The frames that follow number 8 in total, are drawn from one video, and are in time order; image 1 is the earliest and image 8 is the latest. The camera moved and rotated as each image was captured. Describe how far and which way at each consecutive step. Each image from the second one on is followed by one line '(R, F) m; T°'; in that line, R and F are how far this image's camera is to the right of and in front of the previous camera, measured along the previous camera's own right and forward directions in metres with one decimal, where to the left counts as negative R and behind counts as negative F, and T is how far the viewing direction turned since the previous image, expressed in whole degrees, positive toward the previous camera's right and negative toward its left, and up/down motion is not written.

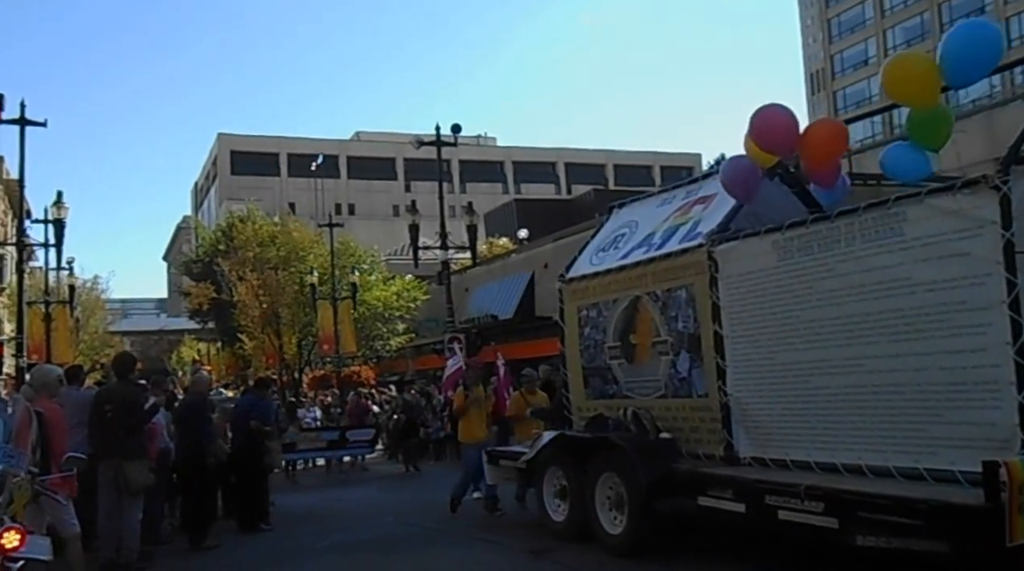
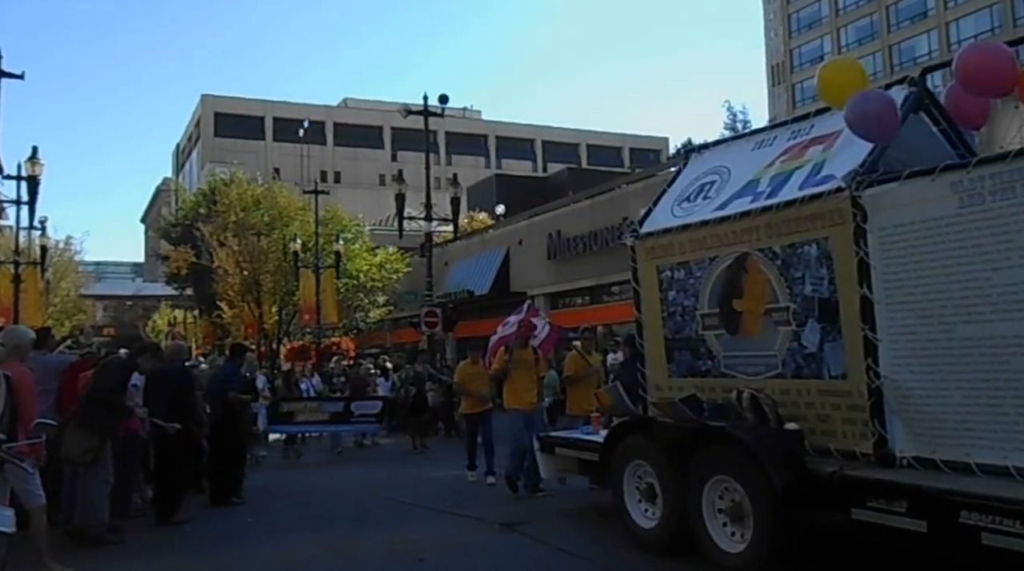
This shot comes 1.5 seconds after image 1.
(-0.6, +1.3) m; +1°
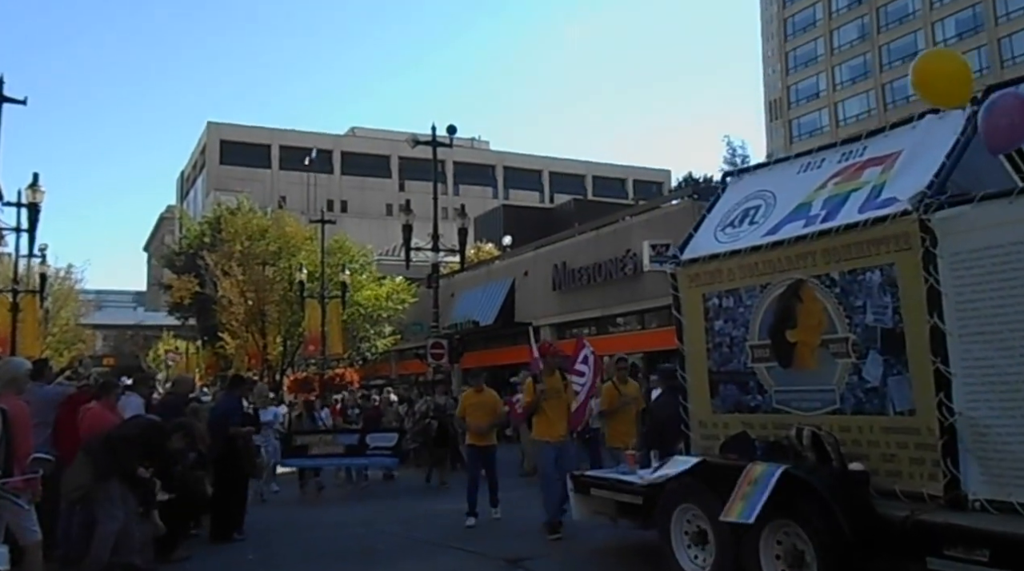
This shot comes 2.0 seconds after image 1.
(-0.2, +0.3) m; 0°
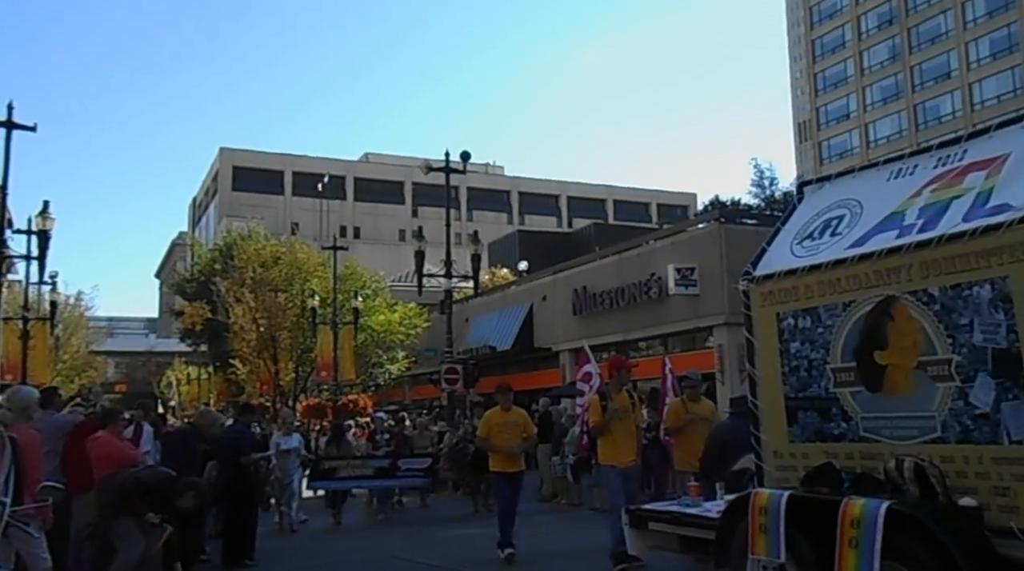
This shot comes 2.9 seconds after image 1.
(-0.3, +0.4) m; -1°
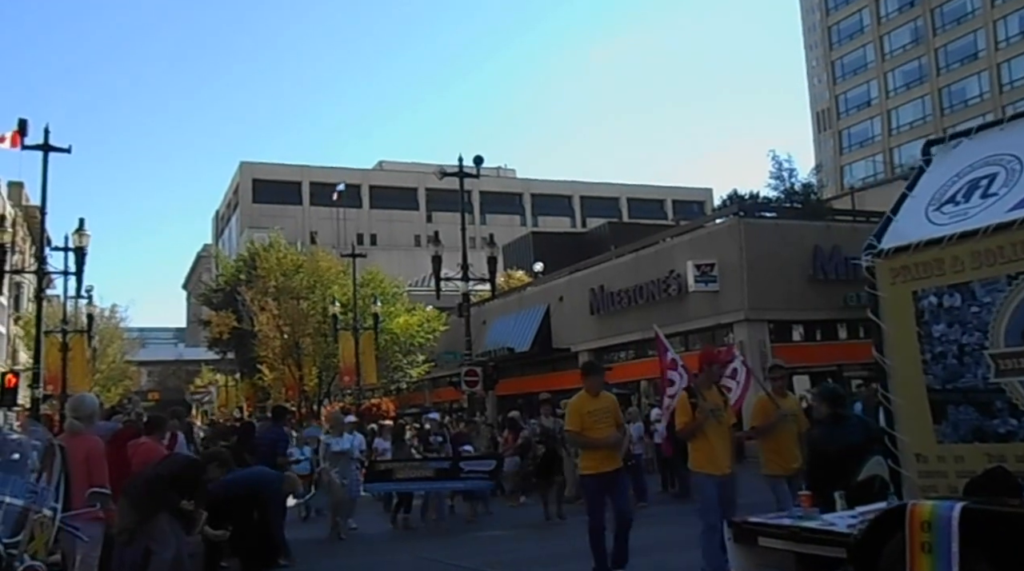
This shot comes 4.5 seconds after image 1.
(-0.4, -0.4) m; -1°
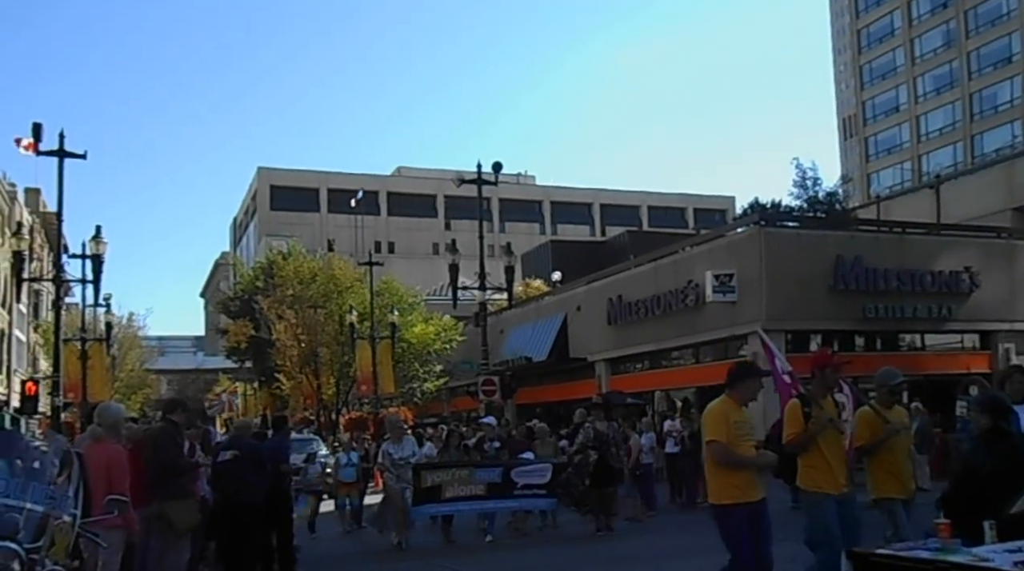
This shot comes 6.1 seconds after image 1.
(+0.4, -0.2) m; -1°
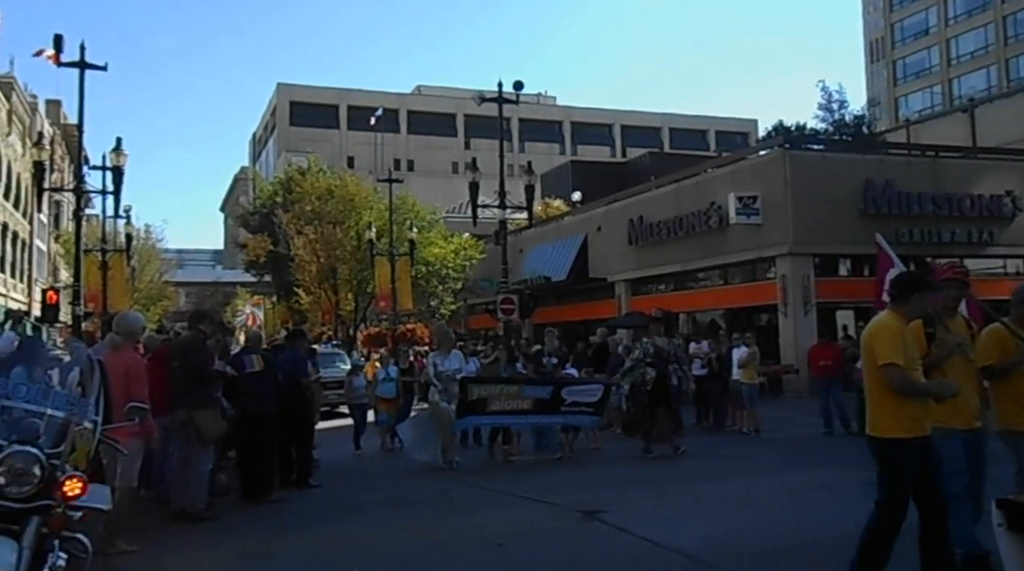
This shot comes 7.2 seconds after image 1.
(-0.3, +0.6) m; -1°
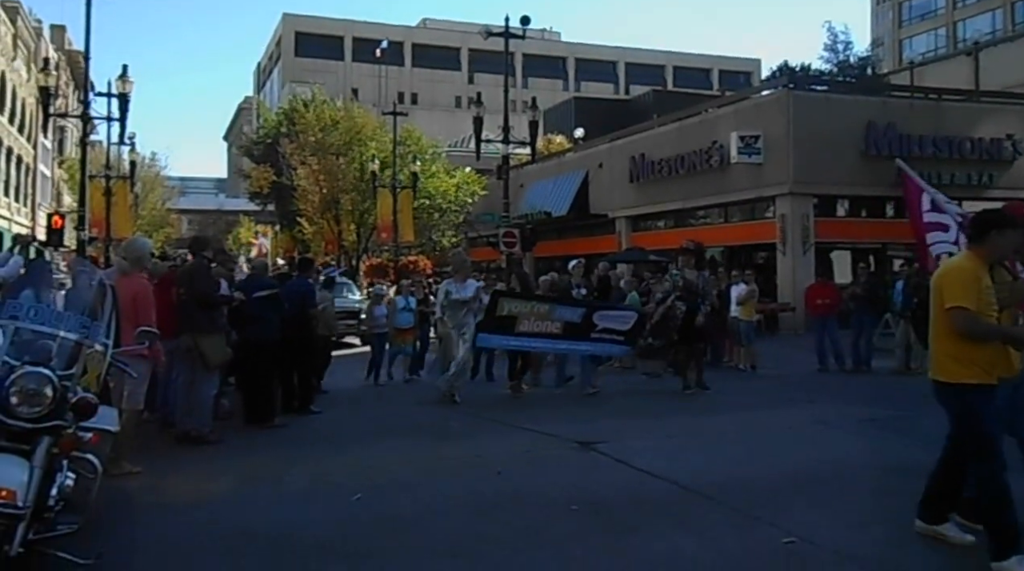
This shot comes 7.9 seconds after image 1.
(-0.1, -0.8) m; 0°
